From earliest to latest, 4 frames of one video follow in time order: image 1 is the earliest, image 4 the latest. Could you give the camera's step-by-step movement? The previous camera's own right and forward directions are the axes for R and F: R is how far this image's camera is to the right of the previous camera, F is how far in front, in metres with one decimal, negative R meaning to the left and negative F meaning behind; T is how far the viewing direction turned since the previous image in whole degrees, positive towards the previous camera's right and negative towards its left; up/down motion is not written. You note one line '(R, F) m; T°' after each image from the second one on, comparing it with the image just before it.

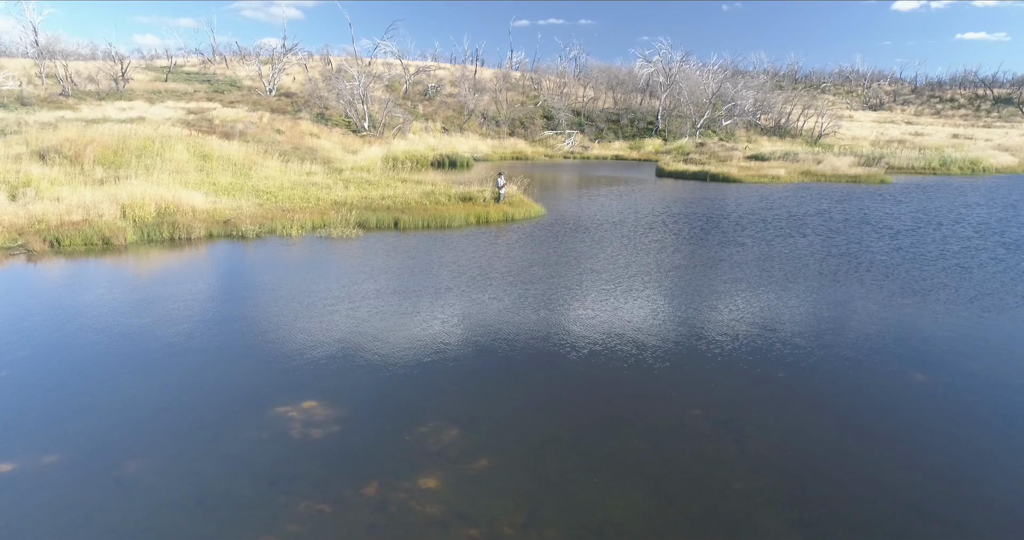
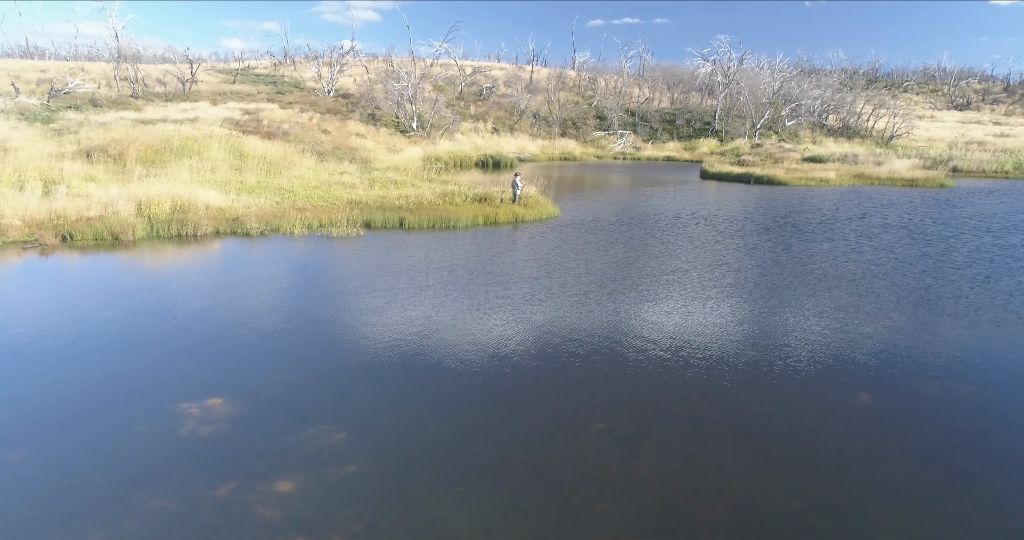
(+1.6, +0.2) m; -5°
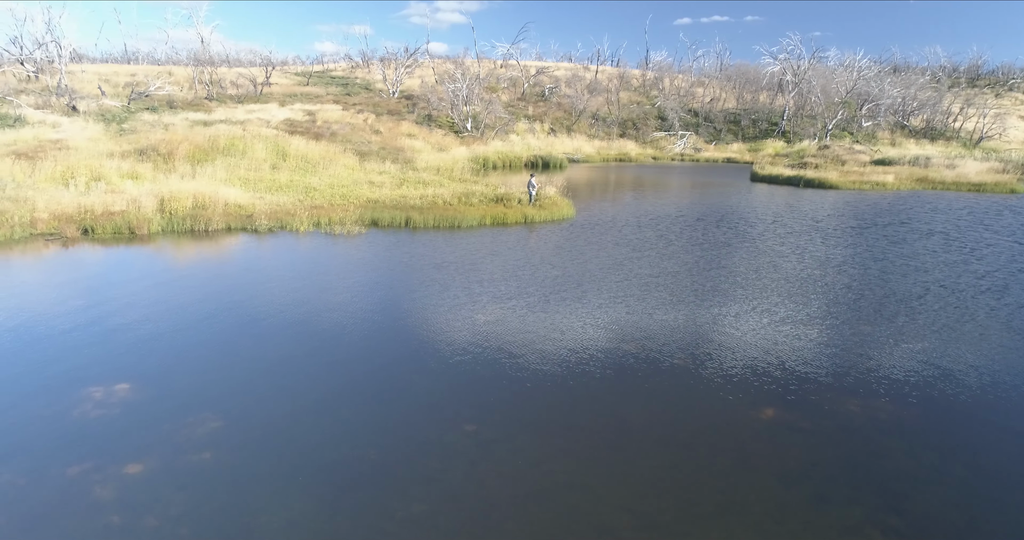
(+2.0, +0.1) m; -6°
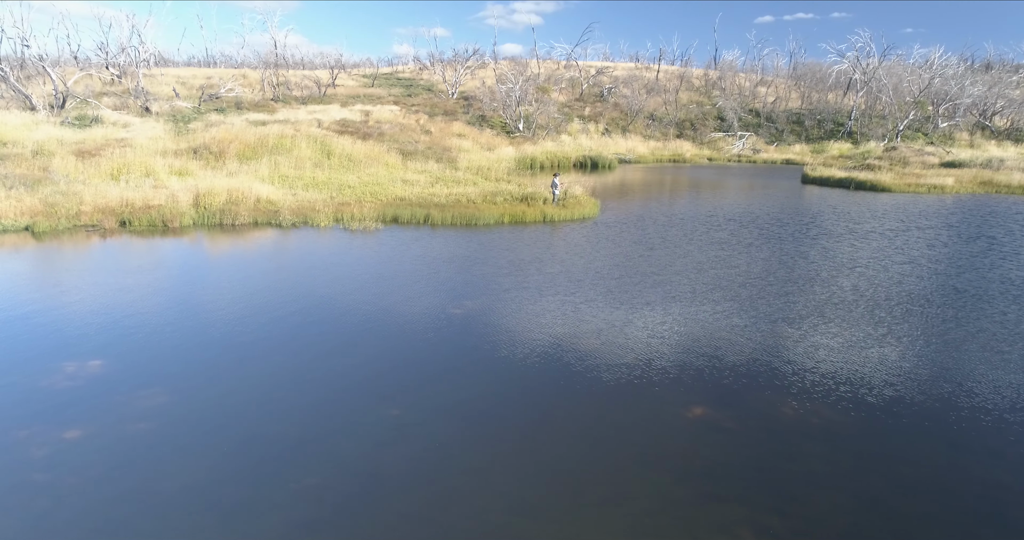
(+1.4, -0.2) m; -5°
